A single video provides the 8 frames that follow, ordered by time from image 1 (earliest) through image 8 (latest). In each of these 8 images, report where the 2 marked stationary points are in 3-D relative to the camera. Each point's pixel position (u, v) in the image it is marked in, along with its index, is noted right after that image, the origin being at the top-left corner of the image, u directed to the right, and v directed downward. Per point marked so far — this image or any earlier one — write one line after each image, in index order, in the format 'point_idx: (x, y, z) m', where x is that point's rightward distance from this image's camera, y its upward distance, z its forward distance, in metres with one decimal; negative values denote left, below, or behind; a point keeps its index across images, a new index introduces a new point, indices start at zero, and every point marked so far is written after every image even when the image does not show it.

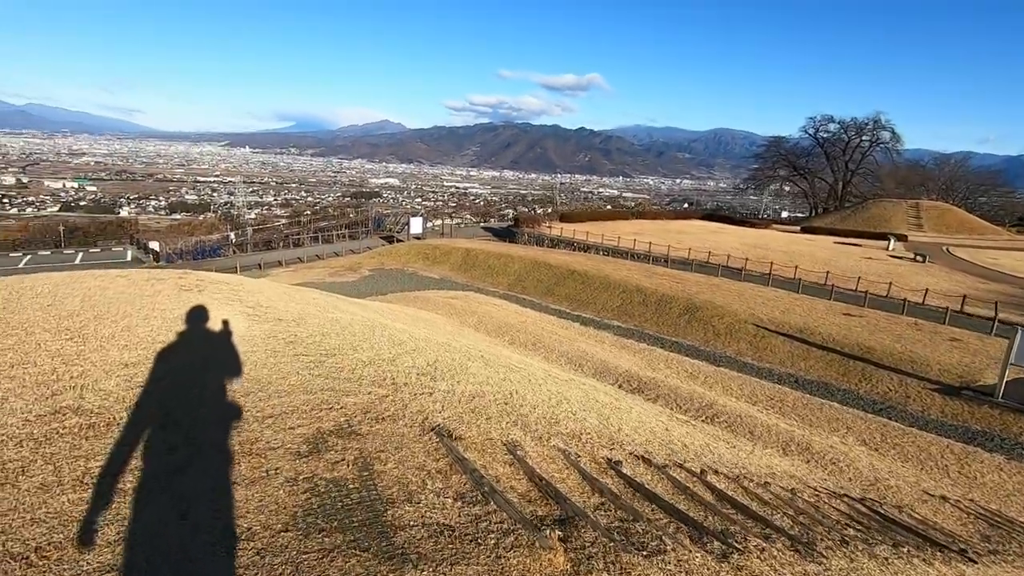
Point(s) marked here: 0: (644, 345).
0: (+4.1, -1.8, +17.1) m
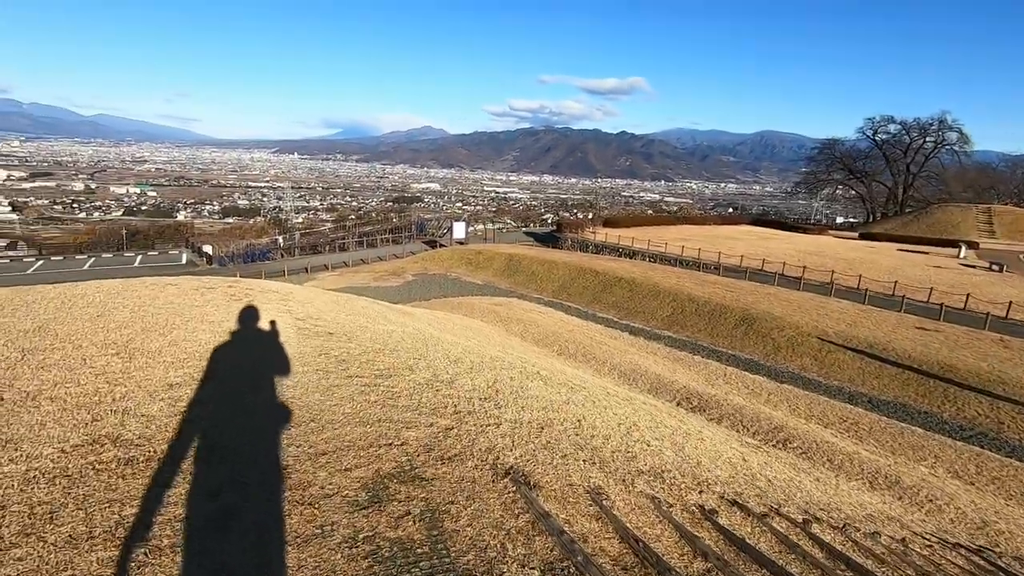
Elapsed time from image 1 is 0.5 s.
0: (+5.5, -2.1, +16.2) m
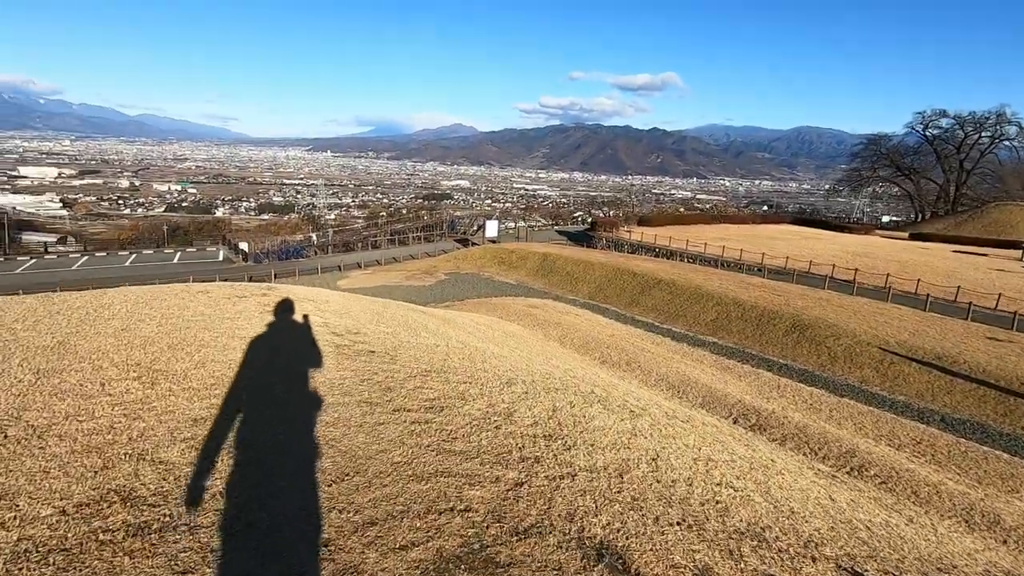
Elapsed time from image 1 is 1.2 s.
0: (+6.6, -2.2, +15.3) m
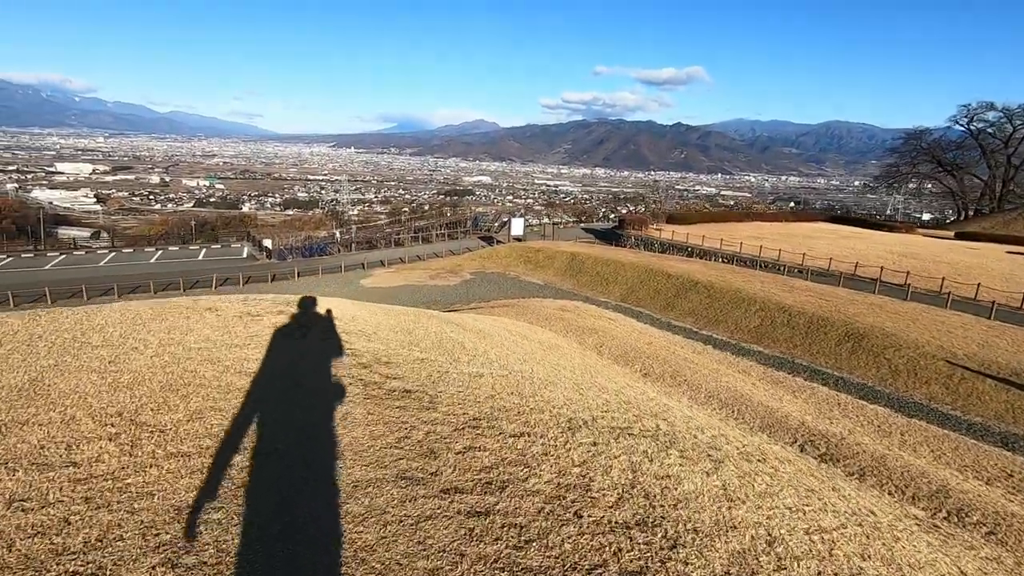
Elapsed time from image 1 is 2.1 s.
0: (+7.5, -2.4, +14.1) m
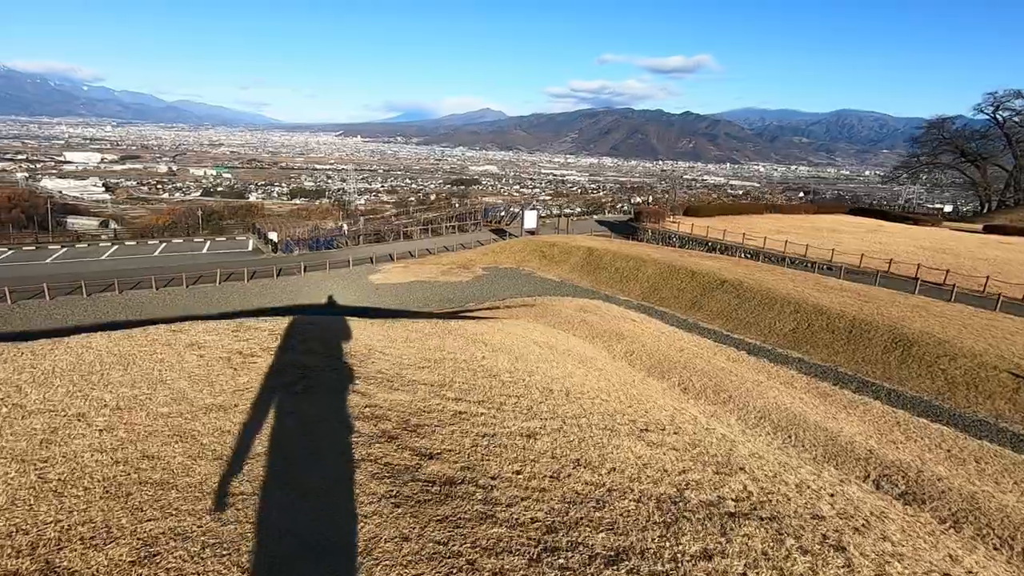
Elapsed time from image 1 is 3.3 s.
0: (+8.1, -2.5, +12.9) m
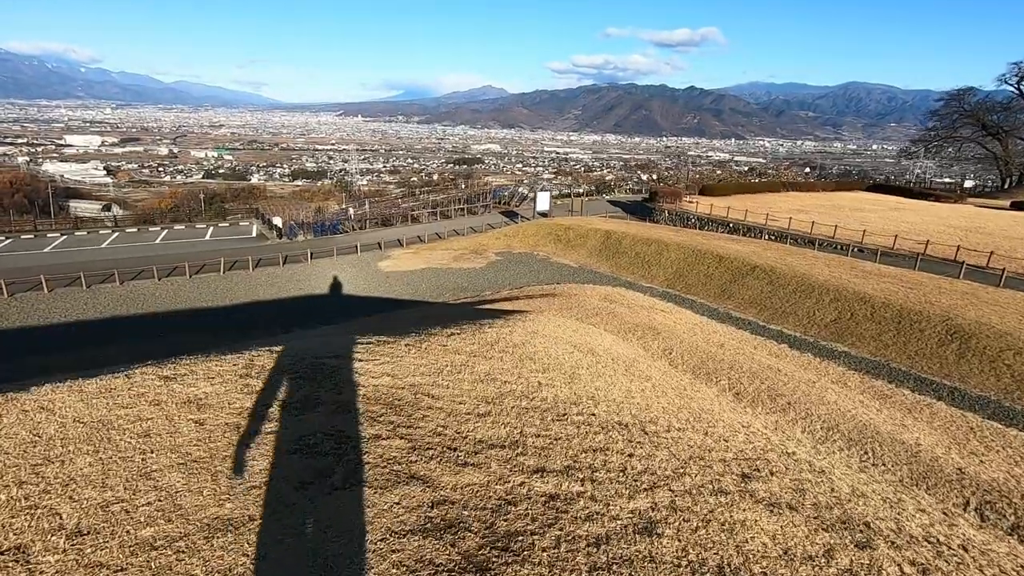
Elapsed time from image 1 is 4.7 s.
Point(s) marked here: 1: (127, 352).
0: (+8.7, -2.3, +11.9) m
1: (-11.8, -1.9, +16.4) m
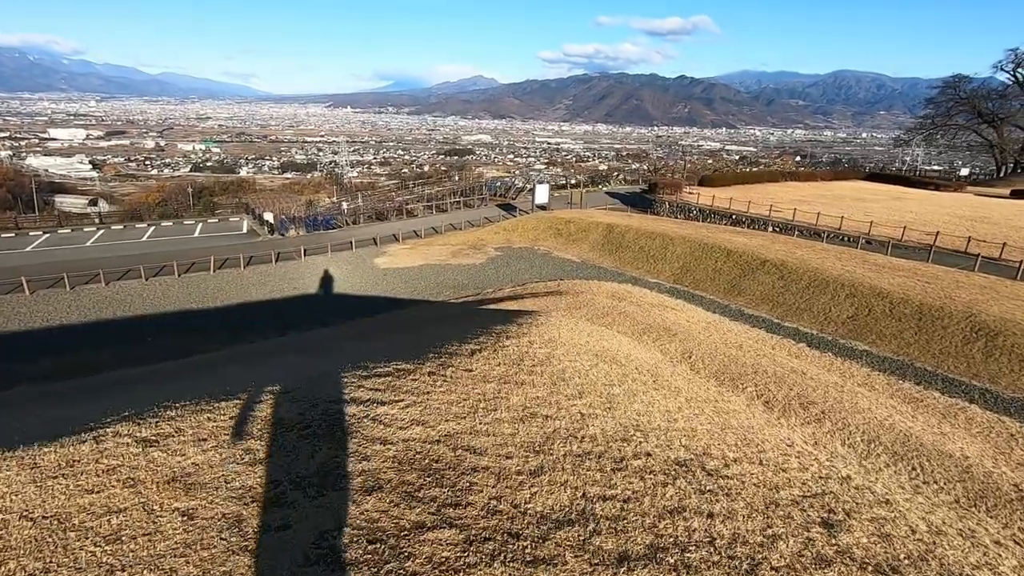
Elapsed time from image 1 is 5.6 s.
0: (+9.0, -2.3, +11.4) m
1: (-11.6, -2.0, +15.6) m
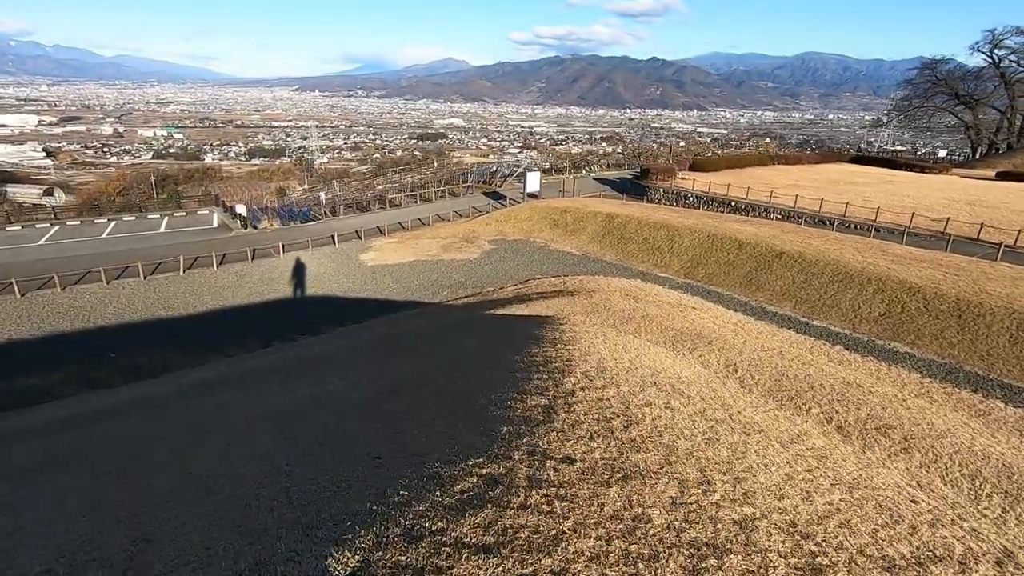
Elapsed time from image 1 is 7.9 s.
0: (+9.5, -2.3, +10.4) m
1: (-11.2, -2.3, +13.7) m
